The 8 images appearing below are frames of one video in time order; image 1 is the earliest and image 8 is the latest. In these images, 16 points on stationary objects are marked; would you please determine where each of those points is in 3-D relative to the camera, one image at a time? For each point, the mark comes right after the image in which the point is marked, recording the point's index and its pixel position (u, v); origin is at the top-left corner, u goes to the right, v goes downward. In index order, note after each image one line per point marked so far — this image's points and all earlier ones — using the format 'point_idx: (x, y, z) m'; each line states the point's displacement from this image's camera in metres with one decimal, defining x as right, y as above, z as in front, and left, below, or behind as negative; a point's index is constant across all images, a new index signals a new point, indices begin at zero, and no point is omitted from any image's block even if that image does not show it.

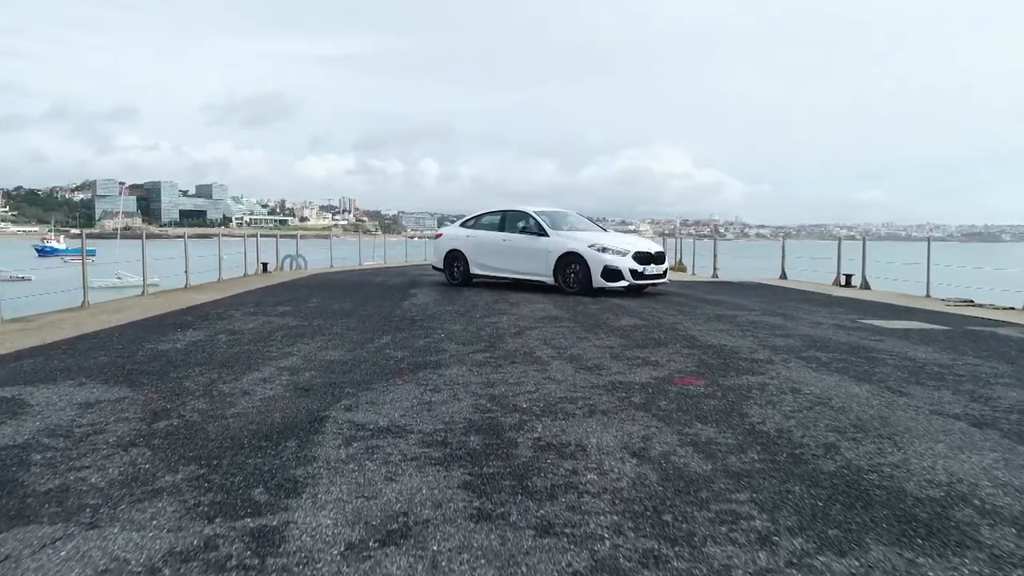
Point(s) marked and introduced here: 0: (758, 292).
0: (+2.4, -0.1, +12.4) m
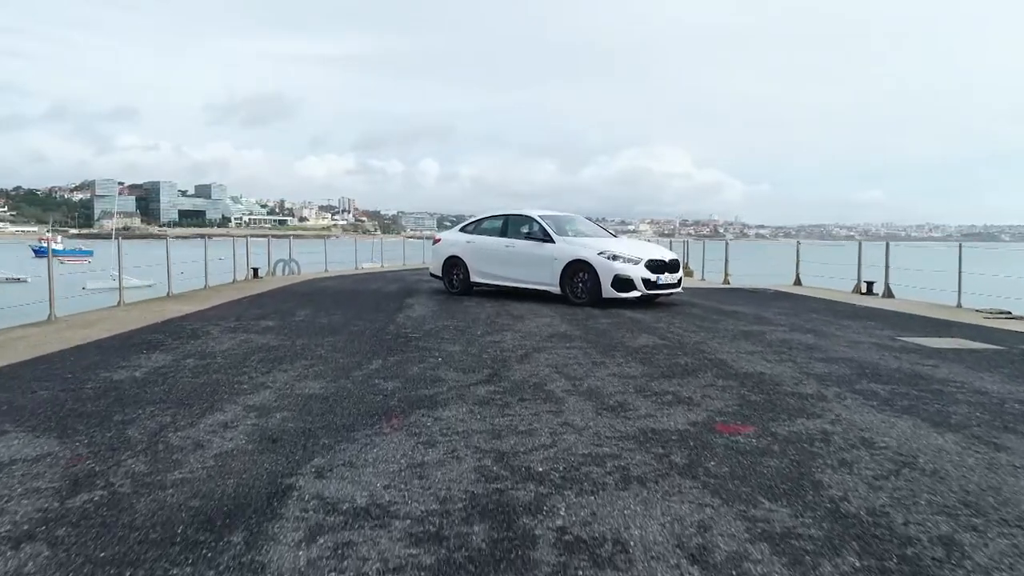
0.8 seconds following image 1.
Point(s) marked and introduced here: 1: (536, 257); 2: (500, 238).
0: (+2.5, -0.1, +11.6) m
1: (+0.2, +0.3, +11.0) m
2: (-0.1, +0.5, +11.8) m
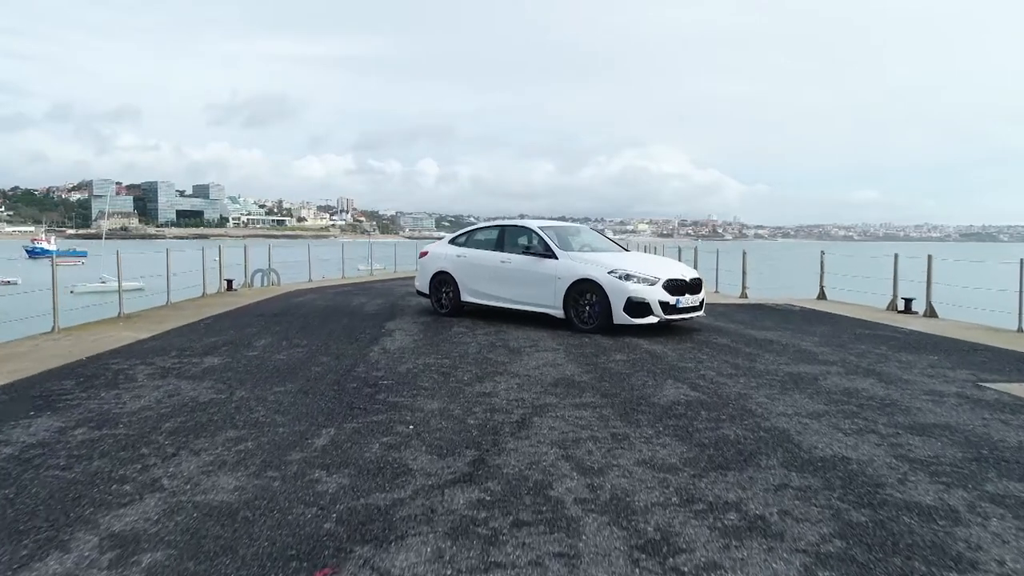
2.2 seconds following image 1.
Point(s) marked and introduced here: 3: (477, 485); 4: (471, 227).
0: (+2.4, -0.3, +10.1) m
1: (+0.2, +0.1, +9.6) m
2: (-0.2, +0.3, +10.3) m
3: (-0.1, -0.6, +3.6) m
4: (-0.4, +0.5, +10.9) m
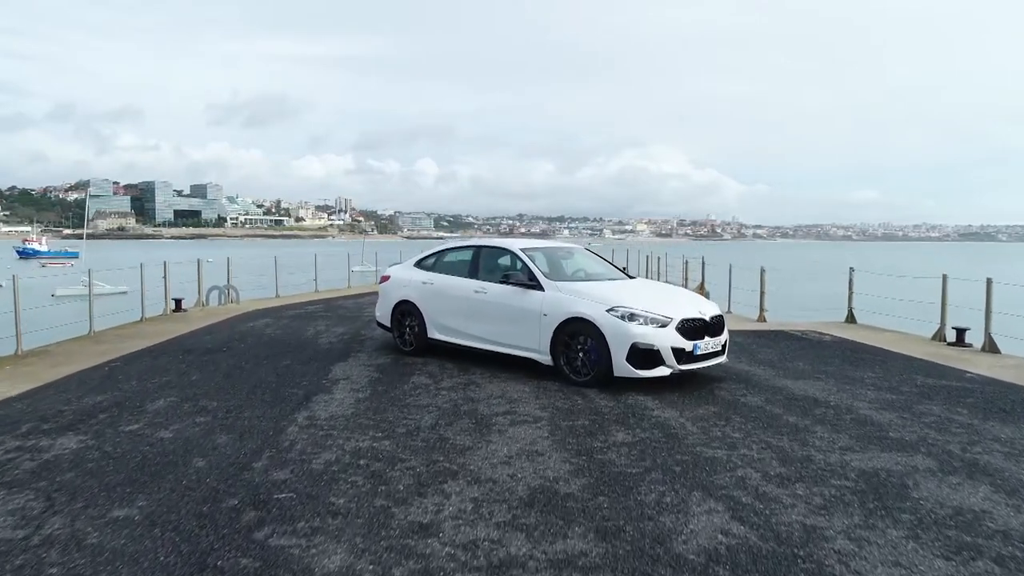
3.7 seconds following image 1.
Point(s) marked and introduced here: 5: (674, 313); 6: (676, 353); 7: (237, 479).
0: (+2.3, -0.6, +8.3) m
1: (0.0, -0.1, +7.7) m
2: (-0.3, +0.1, +8.4) m
3: (-0.3, -0.8, +1.7) m
4: (-0.5, +0.3, +9.0) m
5: (+0.9, -0.1, +7.0) m
6: (+0.9, -0.4, +6.9) m
7: (-1.0, -0.7, +4.5) m
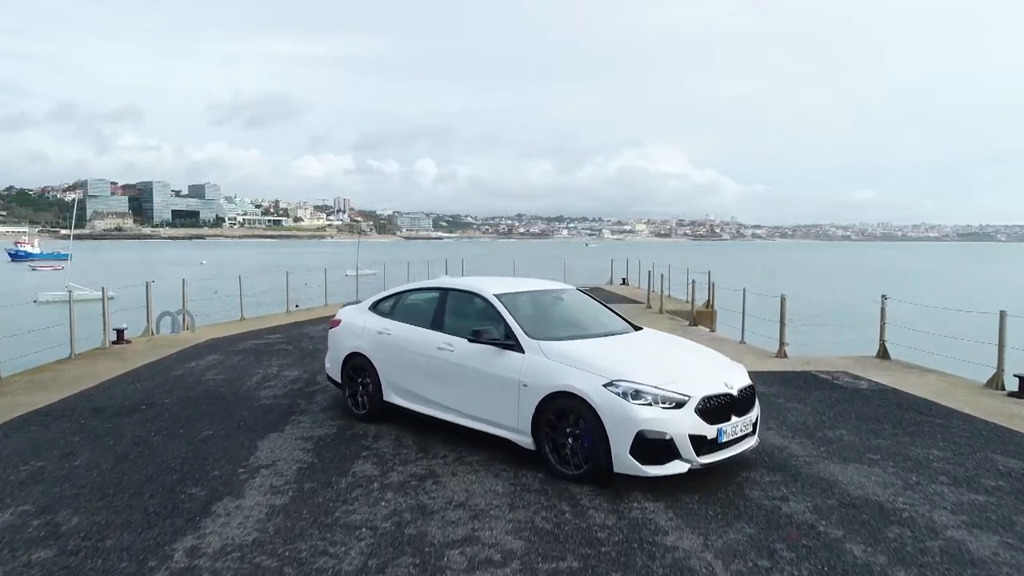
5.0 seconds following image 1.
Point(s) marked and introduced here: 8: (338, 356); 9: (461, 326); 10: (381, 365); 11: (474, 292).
0: (+2.1, -0.8, +6.6) m
1: (-0.1, -0.4, +6.0) m
2: (-0.4, -0.2, +6.7) m
3: (-0.4, -1.1, 0.0) m
4: (-0.6, 0.0, +7.3) m
5: (+0.8, -0.4, +5.4) m
6: (+0.8, -0.6, +5.2) m
7: (-1.1, -1.0, +2.8) m
8: (-1.0, -0.4, +7.5) m
9: (-0.3, -0.2, +6.5) m
10: (-0.7, -0.4, +7.0) m
11: (-0.2, 0.0, +6.6) m
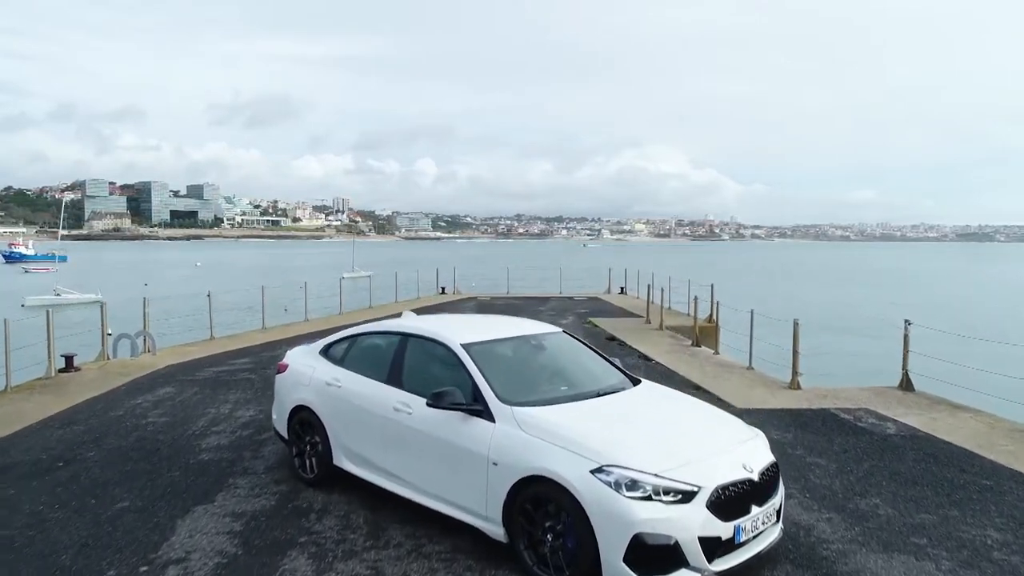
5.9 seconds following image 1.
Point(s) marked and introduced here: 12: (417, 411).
0: (+2.0, -1.0, +5.5) m
1: (-0.2, -0.6, +4.9) m
2: (-0.6, -0.4, +5.6) m
3: (-0.5, -1.3, -1.1) m
4: (-0.8, -0.2, +6.2) m
5: (+0.6, -0.6, +4.3) m
6: (+0.6, -0.9, +4.1) m
7: (-1.2, -1.2, +1.7) m
8: (-1.2, -0.6, +6.4) m
9: (-0.4, -0.4, +5.4) m
10: (-0.9, -0.6, +5.9) m
11: (-0.3, -0.2, +5.5) m
12: (-0.4, -0.5, +5.2) m
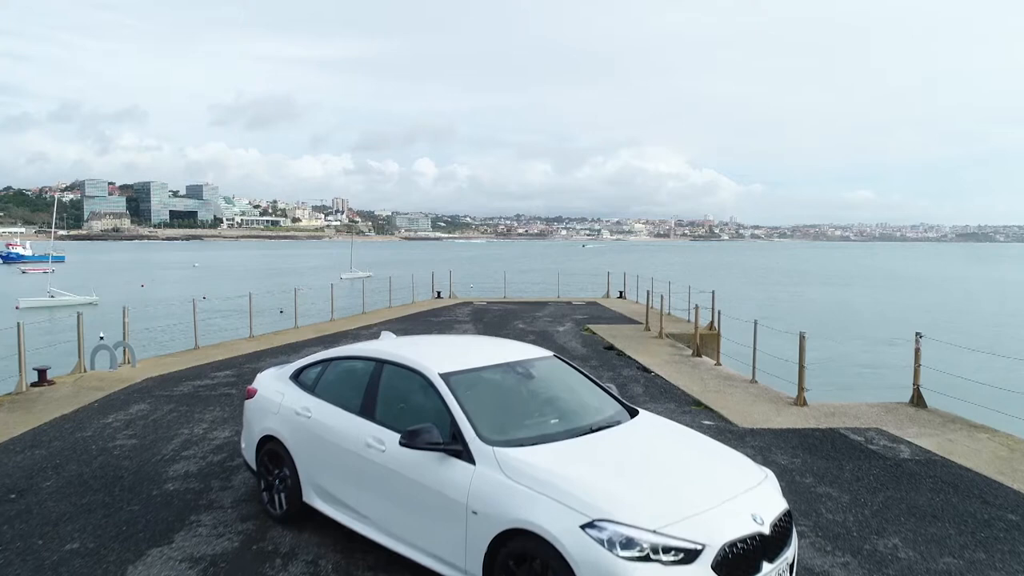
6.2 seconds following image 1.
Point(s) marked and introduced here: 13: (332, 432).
0: (+2.0, -1.1, +5.0) m
1: (-0.3, -0.7, +4.4) m
2: (-0.6, -0.5, +5.1) m
3: (-0.6, -1.4, -1.6) m
4: (-0.8, -0.3, +5.7) m
5: (+0.6, -0.7, +3.8) m
6: (+0.6, -0.9, +3.6) m
7: (-1.3, -1.3, +1.2) m
8: (-1.2, -0.7, +5.9) m
9: (-0.5, -0.5, +4.9) m
10: (-0.9, -0.7, +5.4) m
11: (-0.4, -0.3, +5.0) m
12: (-0.5, -0.6, +4.7) m
13: (-0.7, -0.6, +5.2) m
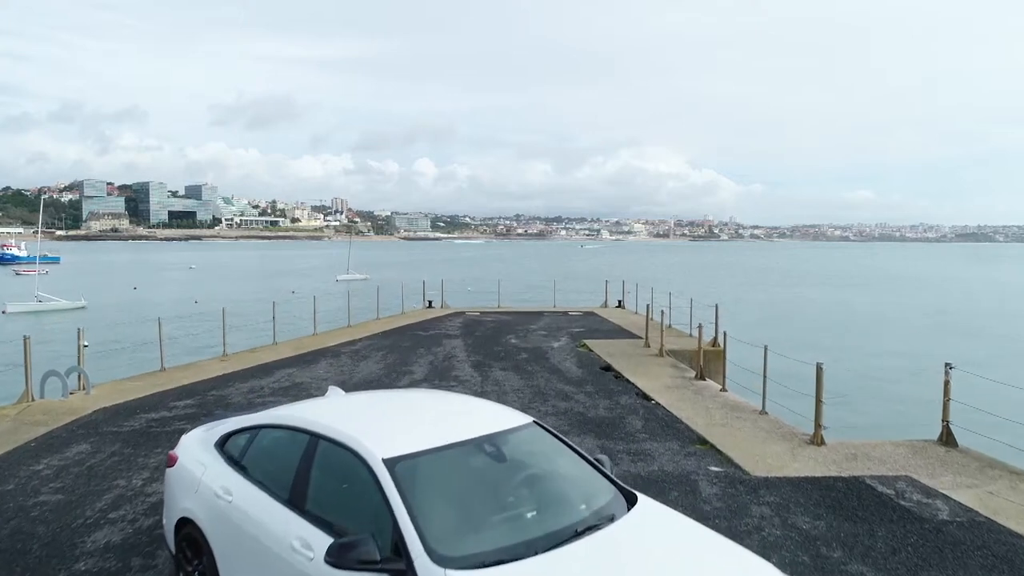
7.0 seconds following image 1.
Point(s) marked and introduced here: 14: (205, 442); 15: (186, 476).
0: (+1.8, -1.3, +4.0) m
1: (-0.4, -0.9, +3.4) m
2: (-0.7, -0.7, +4.1) m
3: (-0.7, -1.6, -2.6) m
4: (-0.9, -0.5, +4.7) m
5: (+0.5, -0.9, +2.7) m
6: (+0.5, -1.1, +2.6) m
7: (-1.4, -1.5, +0.2) m
8: (-1.3, -0.9, +4.9) m
9: (-0.6, -0.7, +3.9) m
10: (-1.0, -0.9, +4.4) m
11: (-0.5, -0.5, +4.0) m
12: (-0.6, -0.8, +3.7) m
13: (-0.9, -0.8, +4.2) m
14: (-1.2, -0.6, +5.0) m
15: (-1.3, -0.7, +4.9) m
